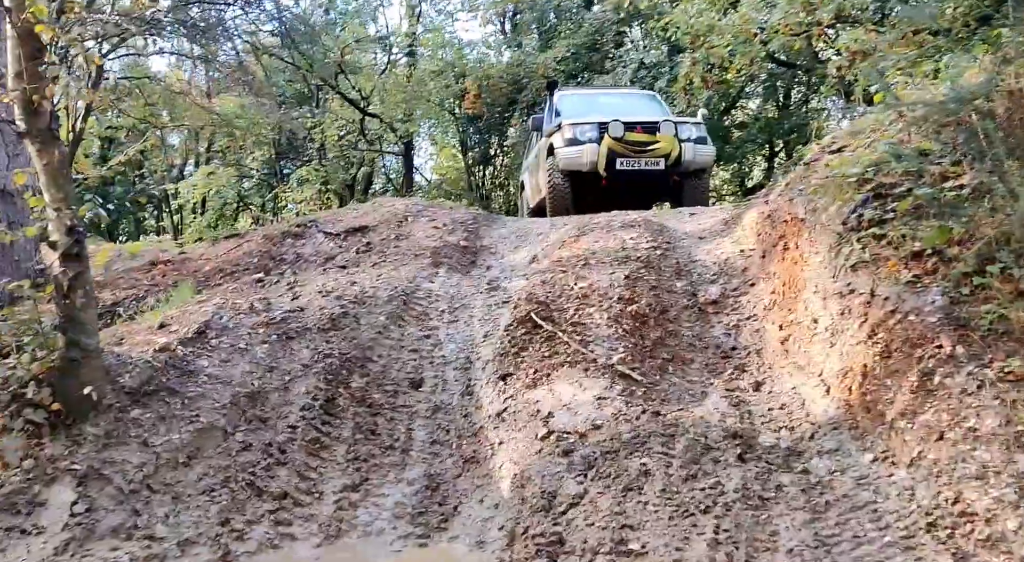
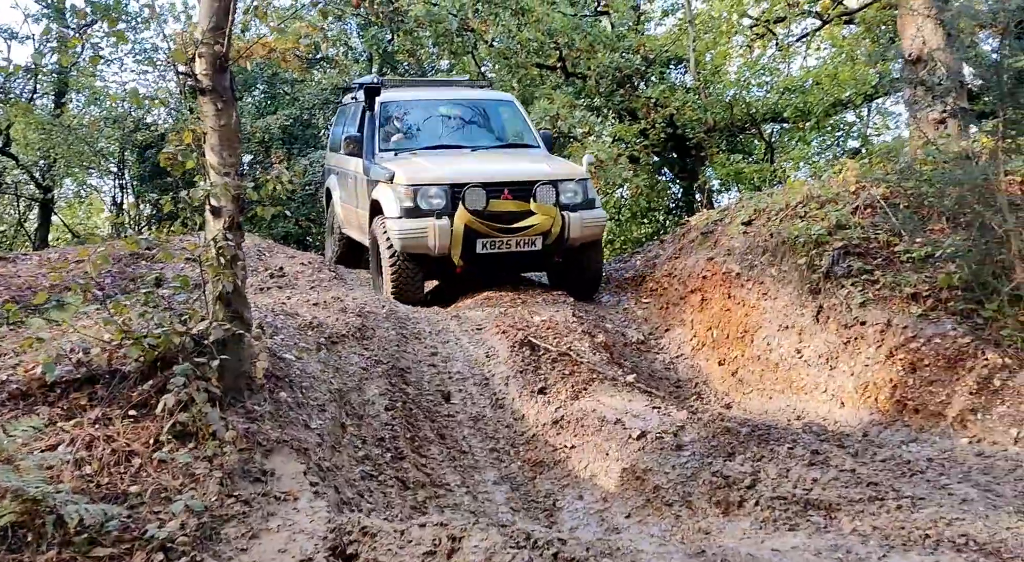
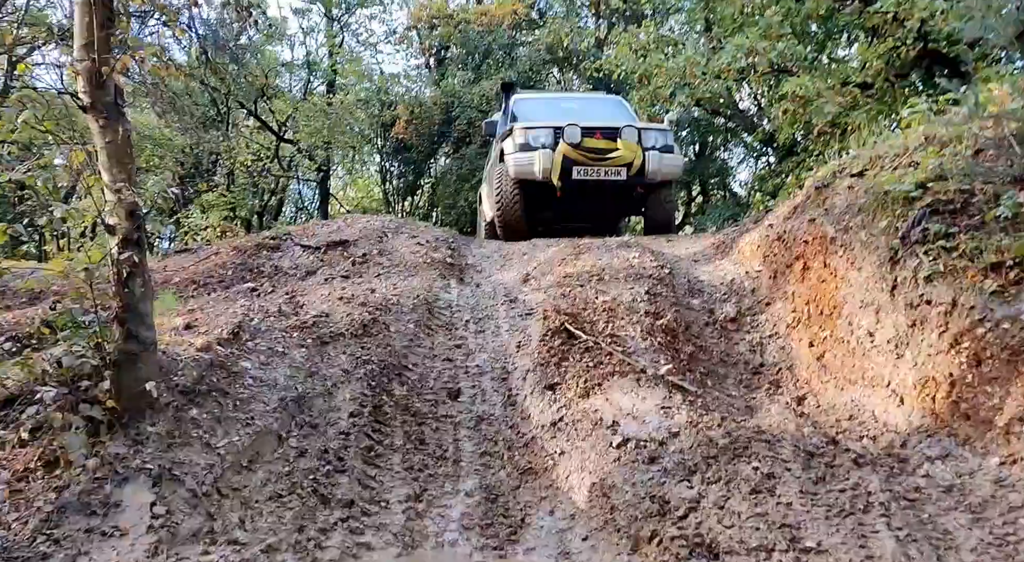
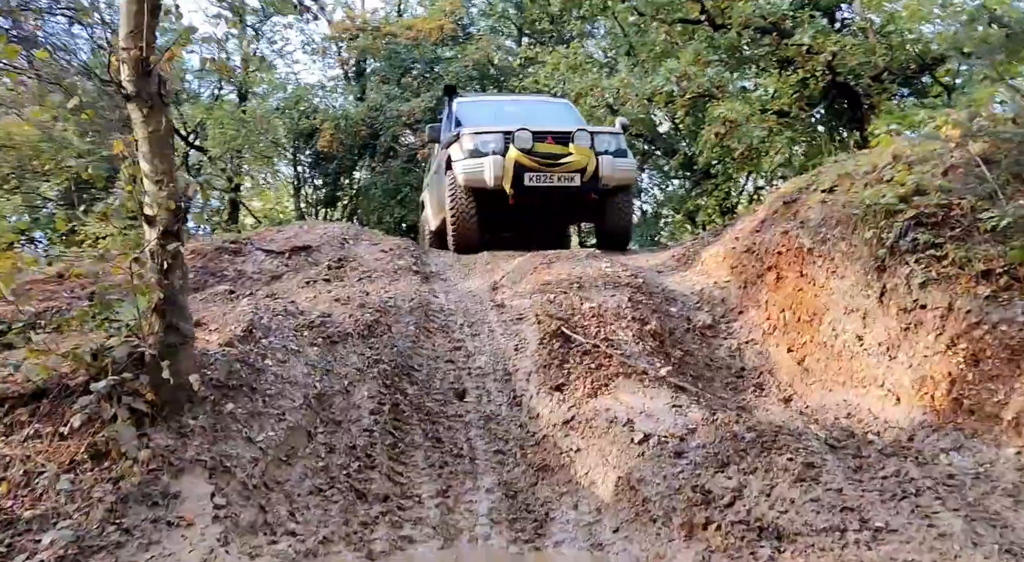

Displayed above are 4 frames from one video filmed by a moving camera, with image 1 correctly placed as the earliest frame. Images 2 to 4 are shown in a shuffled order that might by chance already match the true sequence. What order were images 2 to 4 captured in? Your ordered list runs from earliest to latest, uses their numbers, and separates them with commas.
3, 4, 2
